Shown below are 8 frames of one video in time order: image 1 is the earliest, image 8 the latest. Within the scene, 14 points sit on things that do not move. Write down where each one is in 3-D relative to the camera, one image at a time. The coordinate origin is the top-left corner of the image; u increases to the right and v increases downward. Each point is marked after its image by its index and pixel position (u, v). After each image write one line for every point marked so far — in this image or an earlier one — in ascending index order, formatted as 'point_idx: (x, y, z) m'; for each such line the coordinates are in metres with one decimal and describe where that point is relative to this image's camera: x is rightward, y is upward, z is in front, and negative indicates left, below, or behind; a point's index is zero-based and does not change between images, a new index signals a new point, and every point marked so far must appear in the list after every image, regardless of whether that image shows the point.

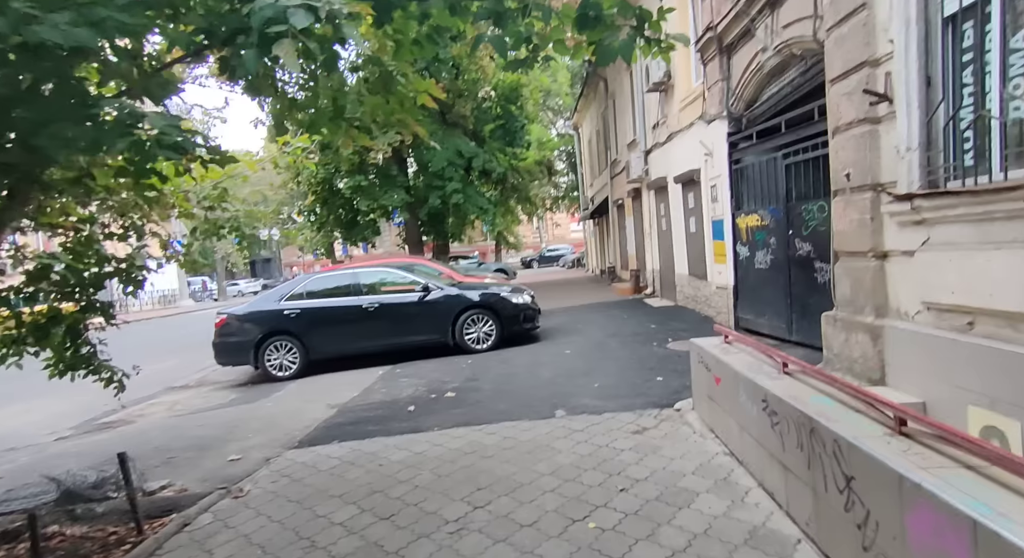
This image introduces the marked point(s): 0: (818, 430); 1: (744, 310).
0: (+1.3, -0.7, +2.6) m
1: (+3.3, -0.5, +8.5) m
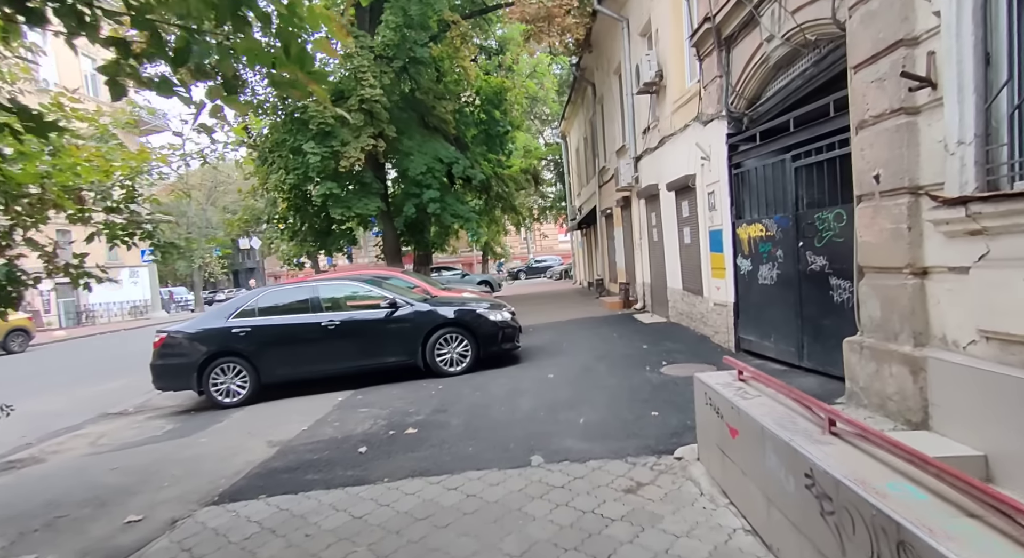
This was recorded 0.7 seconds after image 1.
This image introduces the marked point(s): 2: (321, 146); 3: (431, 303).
0: (+1.1, -0.8, +1.7) m
1: (+3.0, -0.7, +7.6) m
2: (-4.7, +3.3, +14.4) m
3: (-1.2, -0.4, +8.8) m
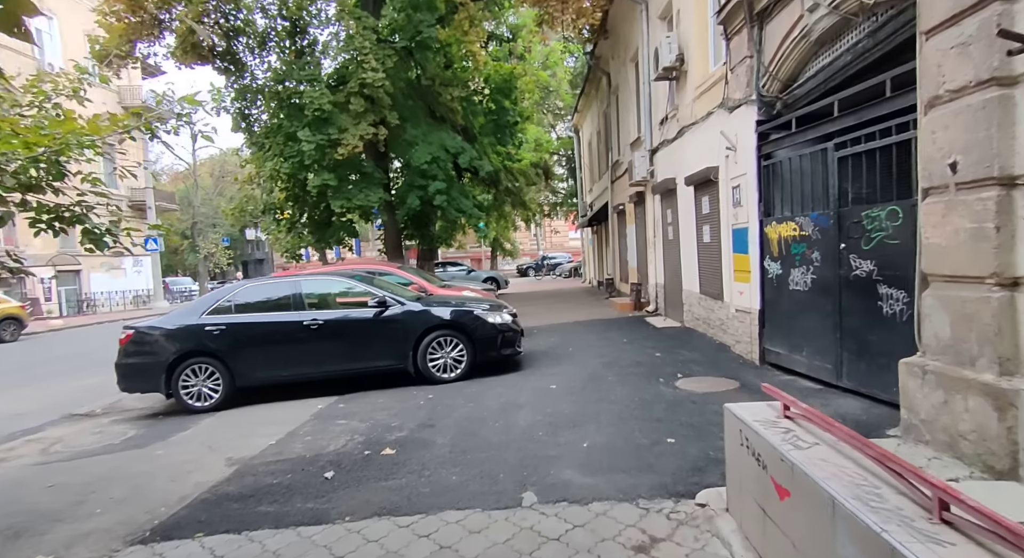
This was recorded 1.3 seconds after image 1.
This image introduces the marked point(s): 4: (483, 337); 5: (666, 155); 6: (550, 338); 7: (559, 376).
0: (+1.0, -0.8, +0.9) m
1: (+3.0, -0.7, +6.8) m
2: (-4.5, +3.4, +13.7) m
3: (-1.2, -0.3, +8.1) m
4: (-0.4, -0.8, +7.9) m
5: (+3.0, +2.4, +11.5) m
6: (+0.7, -1.1, +10.9) m
7: (+0.6, -1.2, +7.5) m
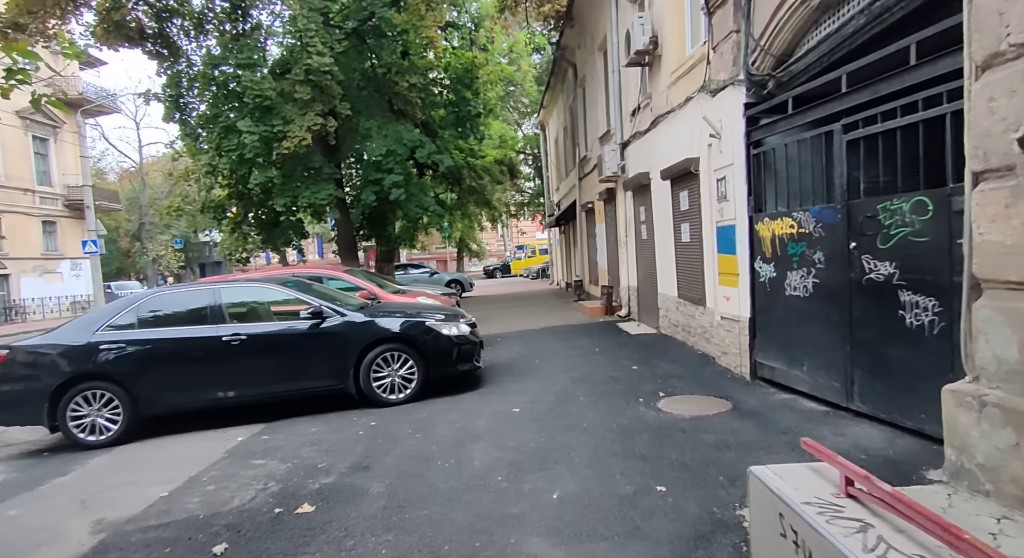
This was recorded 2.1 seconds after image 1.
0: (+0.9, -0.9, 0.0) m
1: (+2.5, -0.8, +6.0) m
2: (-5.3, +3.3, +12.5) m
3: (-1.7, -0.4, +7.0) m
4: (-0.9, -0.8, +6.9) m
5: (+2.2, +2.3, +10.7) m
6: (0.0, -1.1, +10.0) m
7: (+0.1, -1.3, +6.6) m
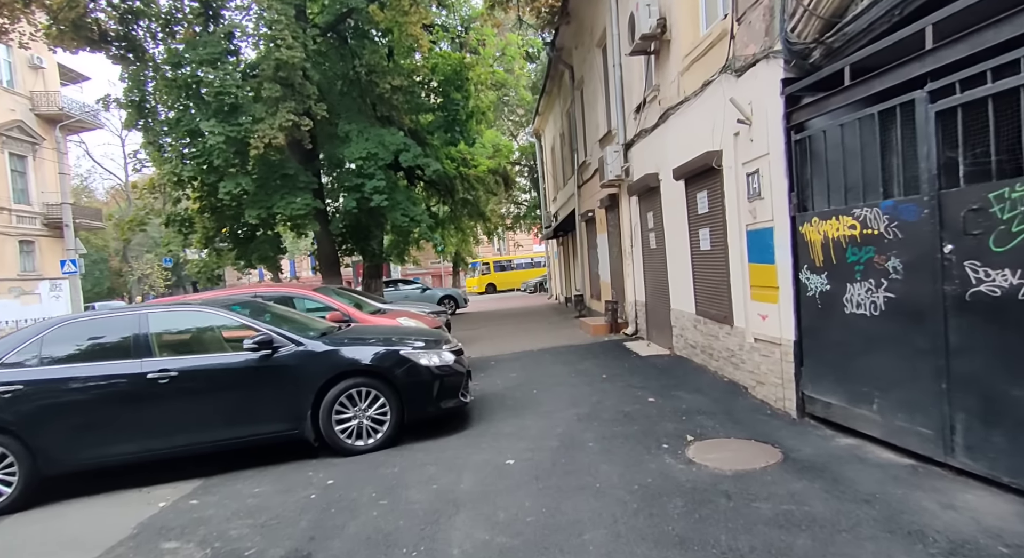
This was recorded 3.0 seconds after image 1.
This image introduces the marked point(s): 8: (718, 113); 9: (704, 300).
0: (+0.9, -0.9, -1.1) m
1: (+2.5, -0.9, +4.8) m
2: (-5.4, +2.9, +11.4) m
3: (-1.7, -0.6, +5.9) m
4: (-0.9, -1.0, +5.7) m
5: (+2.1, +2.1, +9.6) m
6: (0.0, -1.4, +8.8) m
7: (+0.1, -1.4, +5.4) m
8: (+2.1, +1.7, +6.2) m
9: (+2.3, -0.3, +7.3) m
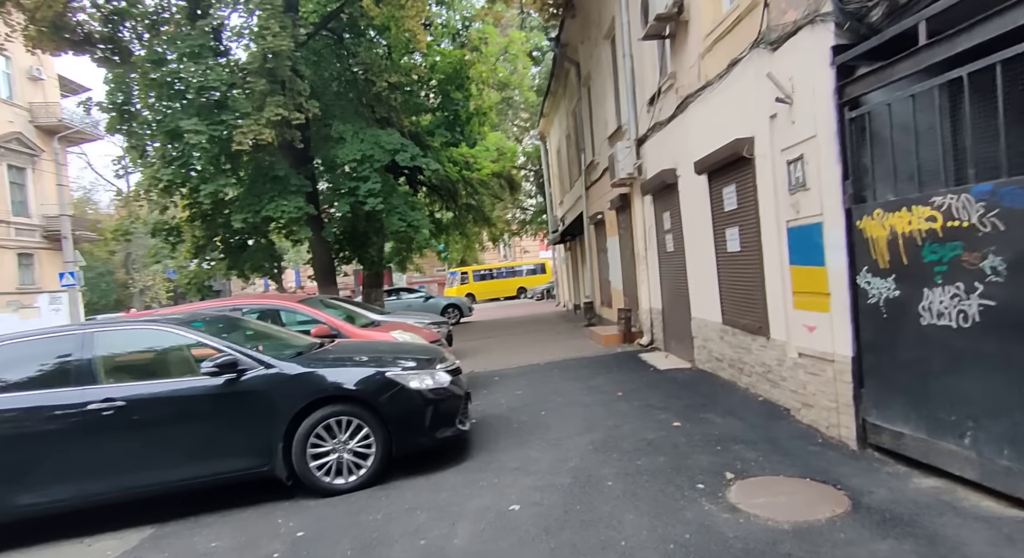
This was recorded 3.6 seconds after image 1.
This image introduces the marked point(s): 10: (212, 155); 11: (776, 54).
0: (+0.8, -0.8, -1.9) m
1: (+2.5, -0.9, +4.0) m
2: (-5.4, +2.7, +10.7) m
3: (-1.7, -0.7, +5.1) m
4: (-0.9, -1.1, +4.9) m
5: (+2.2, +2.0, +8.8) m
6: (+0.1, -1.5, +8.0) m
7: (+0.1, -1.5, +4.6) m
8: (+2.1, +1.7, +5.4) m
9: (+2.4, -0.3, +6.5) m
10: (-5.4, +2.2, +10.9) m
11: (+2.2, +1.8, +4.9) m
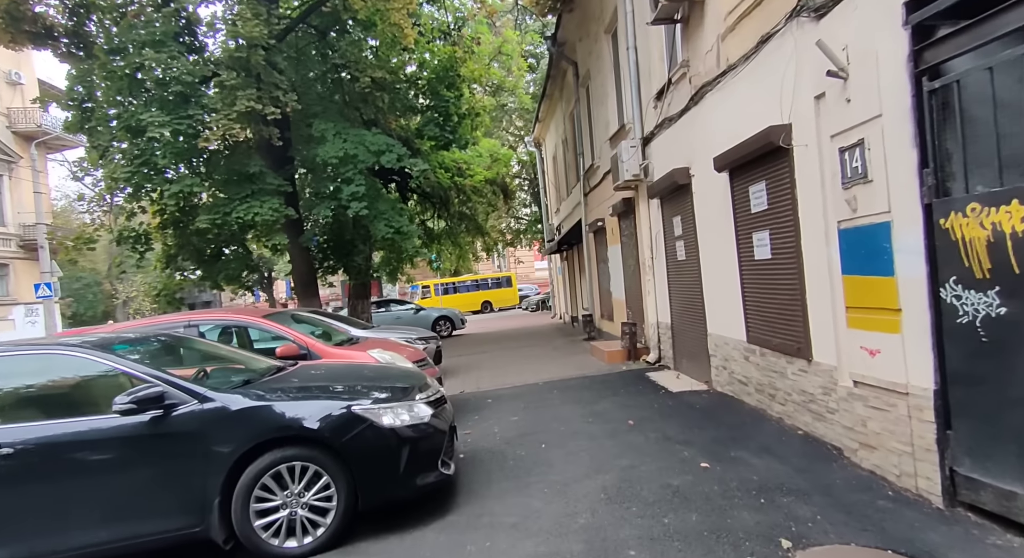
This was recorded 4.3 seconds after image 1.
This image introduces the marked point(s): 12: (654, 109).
0: (+0.9, -0.8, -2.8) m
1: (+2.5, -1.0, +3.1) m
2: (-5.5, +2.5, +9.8) m
3: (-1.7, -0.8, +4.2) m
4: (-0.9, -1.2, +4.0) m
5: (+2.1, +1.9, +8.0) m
6: (0.0, -1.6, +7.1) m
7: (+0.1, -1.6, +3.7) m
8: (+2.1, +1.6, +4.5) m
9: (+2.3, -0.4, +5.6) m
10: (-5.5, +2.0, +10.0) m
11: (+2.1, +1.8, +4.1) m
12: (+2.0, +2.4, +8.6) m
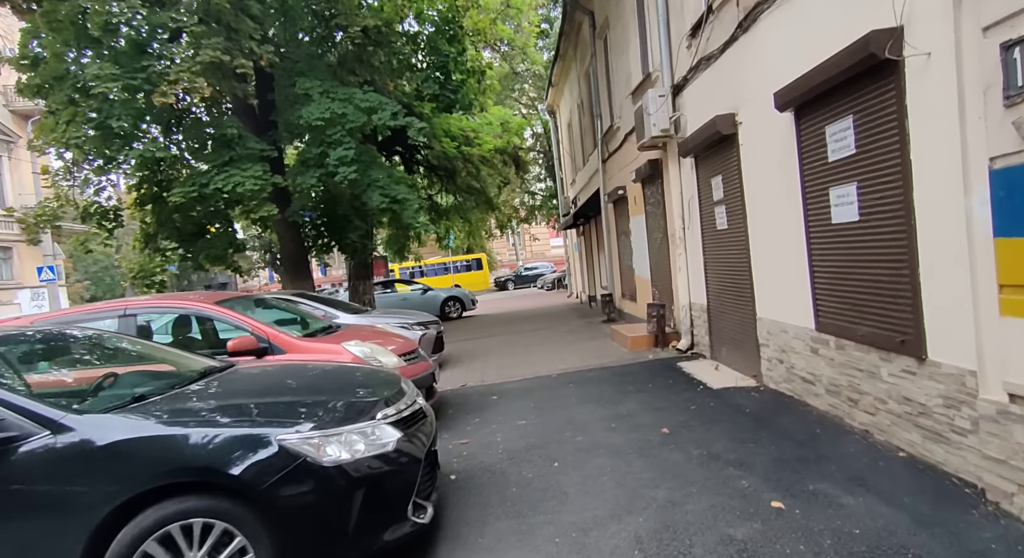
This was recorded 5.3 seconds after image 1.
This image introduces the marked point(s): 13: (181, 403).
0: (+0.7, -0.9, -4.1) m
1: (+2.4, -0.8, +1.8) m
2: (-5.4, +2.8, +8.6) m
3: (-1.7, -0.7, +3.0) m
4: (-0.9, -1.1, +2.8) m
5: (+2.1, +2.2, +6.6) m
6: (+0.1, -1.4, +5.8) m
7: (+0.1, -1.5, +2.5) m
8: (+2.1, +1.7, +3.1) m
9: (+2.3, -0.2, +4.3) m
10: (-5.4, +2.3, +8.8) m
11: (+2.1, +1.9, +2.7) m
12: (+2.1, +2.8, +7.2) m
13: (-1.8, -0.7, +3.0) m
